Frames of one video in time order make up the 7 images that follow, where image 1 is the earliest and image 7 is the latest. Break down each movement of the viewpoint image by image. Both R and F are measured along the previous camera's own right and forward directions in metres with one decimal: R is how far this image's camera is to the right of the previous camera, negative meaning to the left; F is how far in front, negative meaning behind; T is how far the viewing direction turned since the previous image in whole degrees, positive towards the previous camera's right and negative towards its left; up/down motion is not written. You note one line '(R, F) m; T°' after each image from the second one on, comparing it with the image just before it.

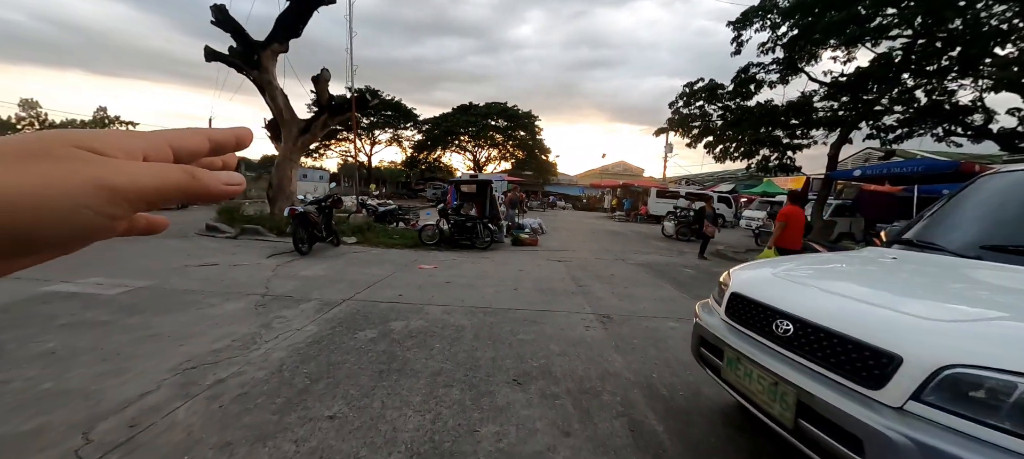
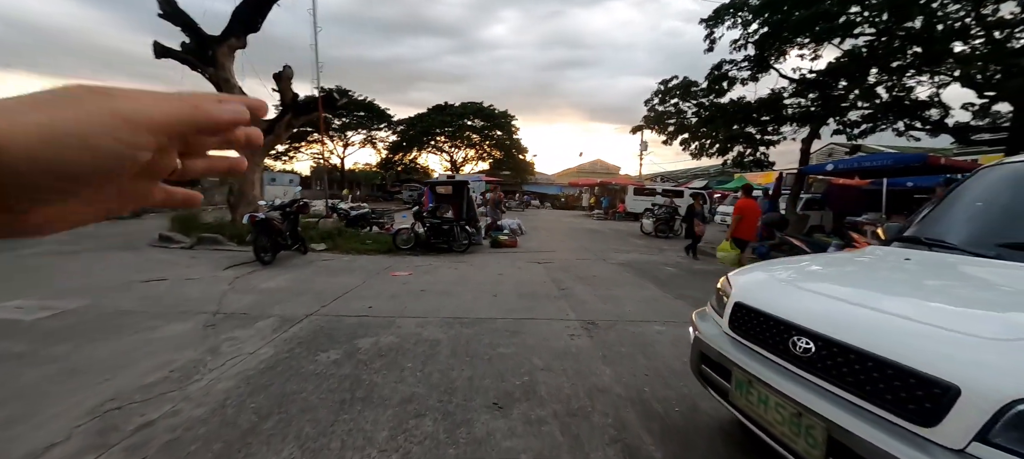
(0.0, +0.3) m; +3°
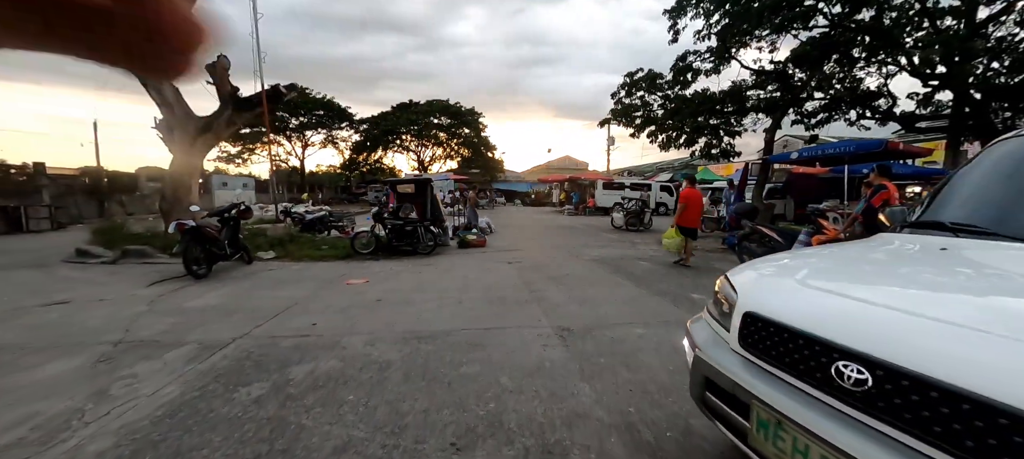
(+0.1, +0.5) m; +4°
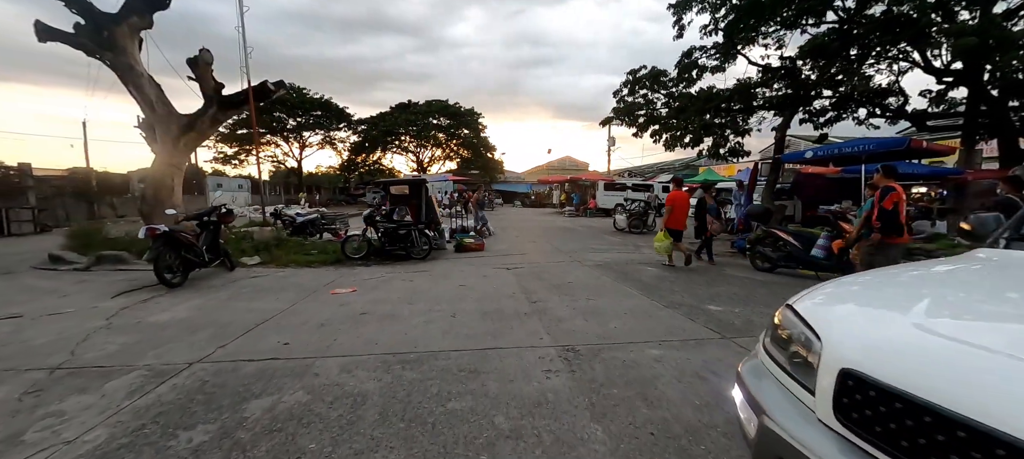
(0.0, +0.4) m; 0°
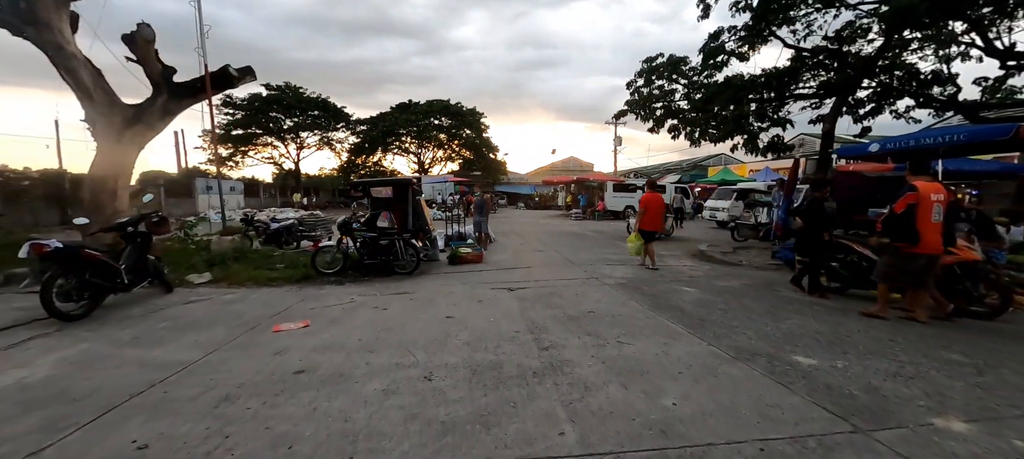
(0.0, +1.4) m; -1°
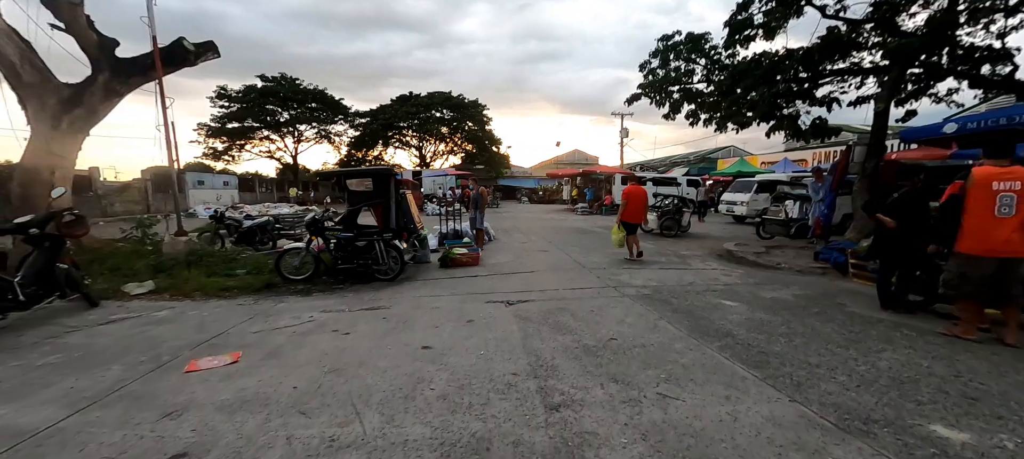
(+0.1, +1.1) m; -1°
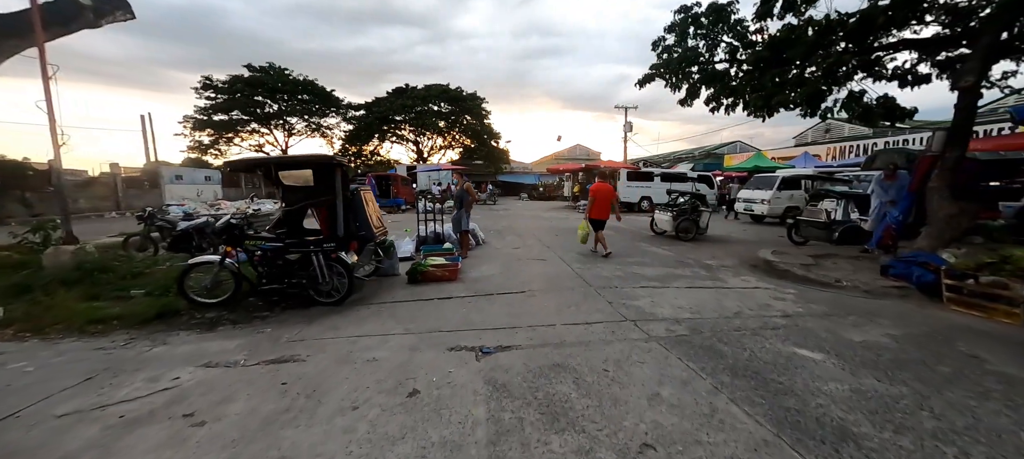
(+0.2, +1.5) m; 0°
